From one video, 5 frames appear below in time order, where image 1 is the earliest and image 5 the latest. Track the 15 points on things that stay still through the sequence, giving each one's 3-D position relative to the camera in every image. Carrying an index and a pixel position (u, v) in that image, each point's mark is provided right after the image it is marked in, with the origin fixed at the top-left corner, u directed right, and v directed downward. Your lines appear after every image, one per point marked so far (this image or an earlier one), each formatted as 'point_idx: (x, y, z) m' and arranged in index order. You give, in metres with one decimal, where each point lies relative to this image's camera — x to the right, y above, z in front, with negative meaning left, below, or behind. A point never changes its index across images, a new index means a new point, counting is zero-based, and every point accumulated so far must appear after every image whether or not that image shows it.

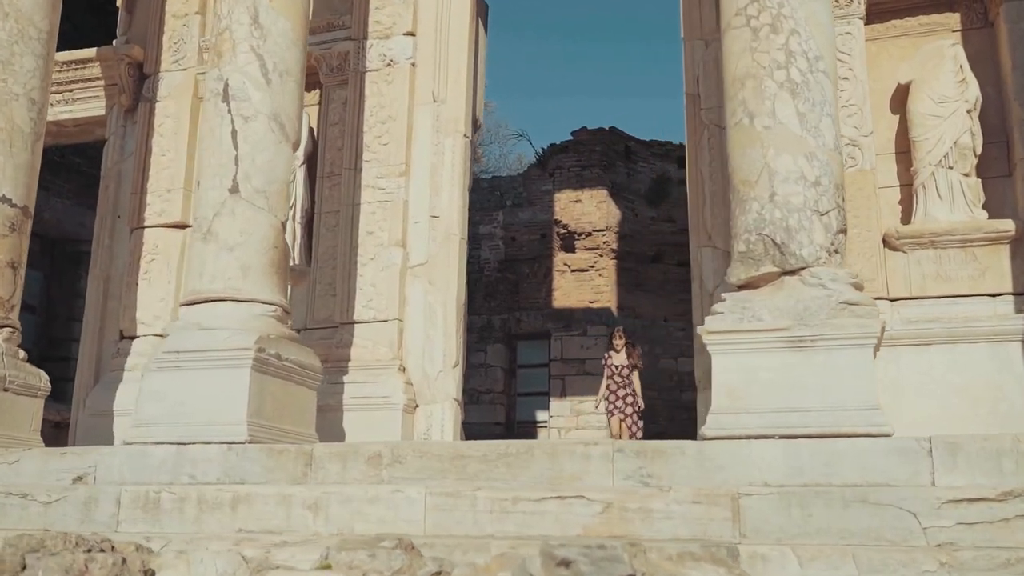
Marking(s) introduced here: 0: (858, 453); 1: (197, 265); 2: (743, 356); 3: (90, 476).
0: (+1.6, -0.8, +4.7) m
1: (-2.0, +0.1, +6.3) m
2: (+1.2, -0.3, +5.1) m
3: (-2.5, -1.1, +5.9) m
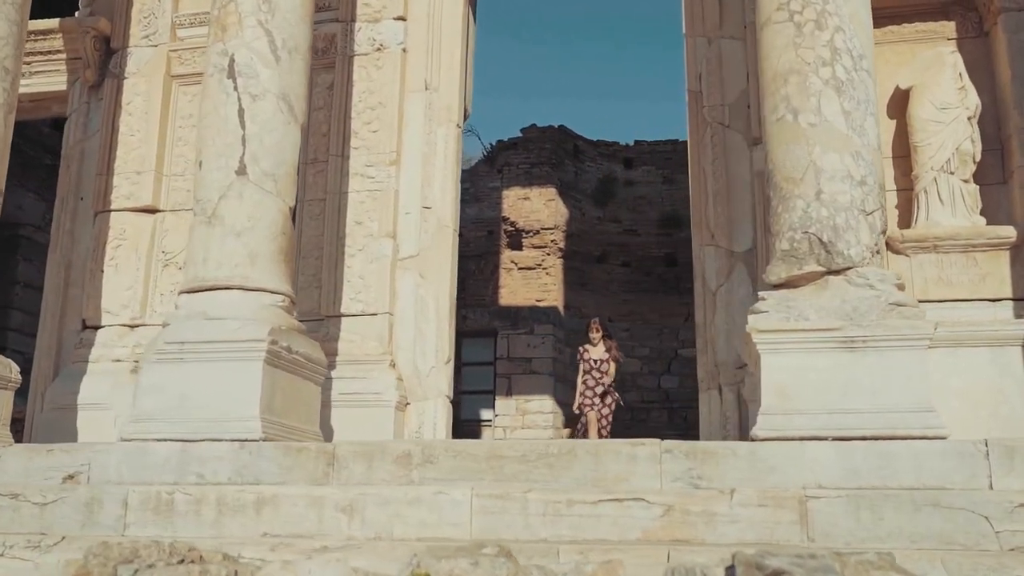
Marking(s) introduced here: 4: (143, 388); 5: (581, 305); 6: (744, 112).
0: (+1.8, -0.8, +4.6) m
1: (-1.8, +0.2, +5.9) m
2: (+1.4, -0.3, +5.0) m
3: (-2.3, -1.0, +5.5) m
4: (-2.1, -0.6, +5.7) m
5: (+1.2, -0.3, +17.7) m
6: (+1.7, +1.3, +7.6) m
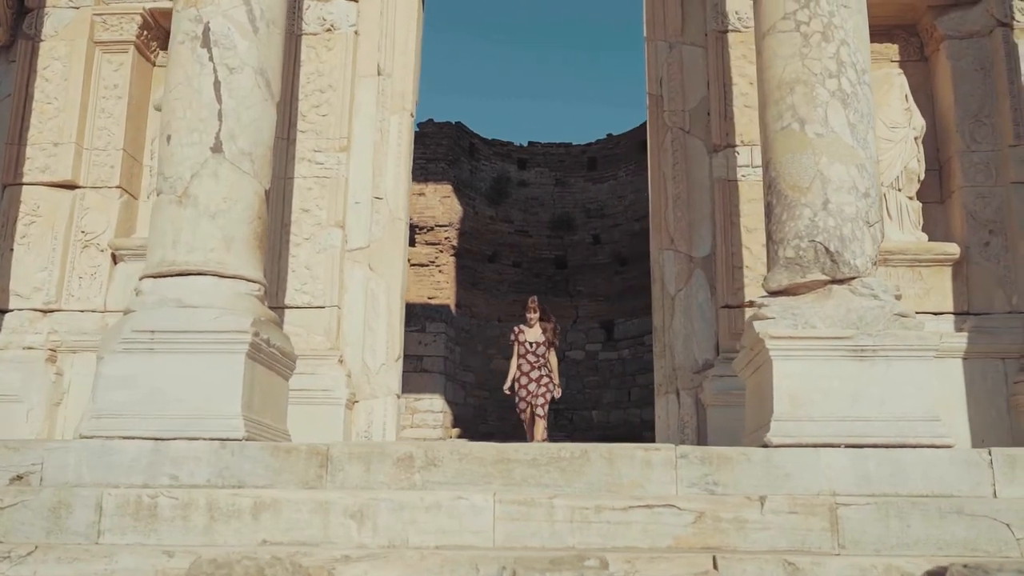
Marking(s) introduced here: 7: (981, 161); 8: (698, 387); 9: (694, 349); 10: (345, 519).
0: (+1.9, -0.8, +4.7) m
1: (-1.8, +0.3, +5.4) m
2: (+1.4, -0.4, +5.0) m
3: (-2.3, -0.9, +4.9) m
4: (-2.1, -0.5, +5.2) m
5: (-0.7, -0.3, +17.6) m
6: (+1.5, +1.3, +7.7) m
7: (+3.5, +0.9, +7.5) m
8: (+1.3, -0.7, +7.1) m
9: (+1.3, -0.4, +7.3) m
10: (-0.7, -1.0, +4.5) m
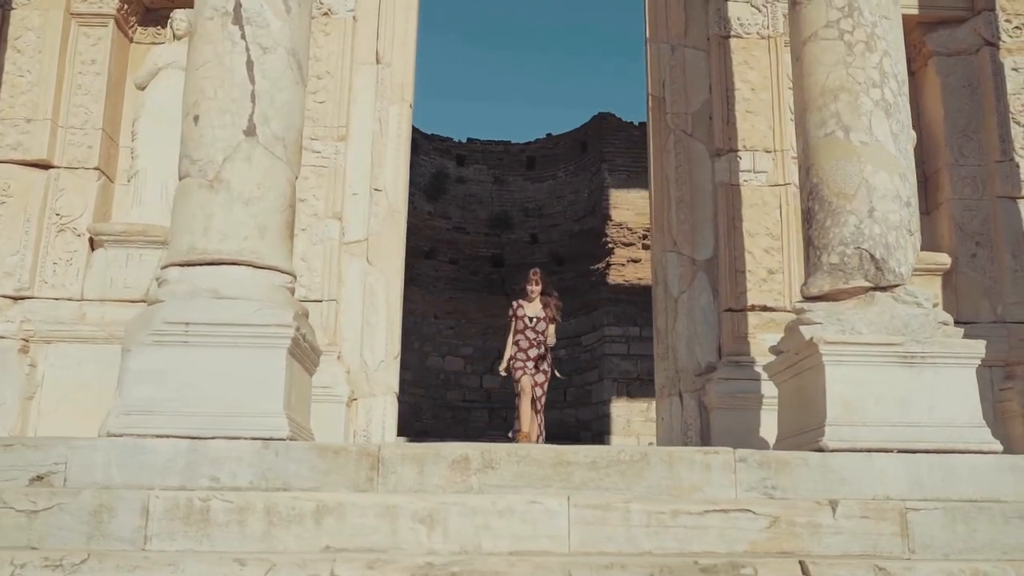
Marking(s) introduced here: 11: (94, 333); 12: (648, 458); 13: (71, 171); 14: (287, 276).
0: (+2.2, -0.9, +4.8) m
1: (-1.6, +0.4, +5.1) m
2: (+1.7, -0.4, +5.1) m
3: (-2.0, -0.8, +4.6) m
4: (-1.8, -0.4, +4.8) m
5: (-1.8, -0.2, +17.3) m
6: (+1.5, +1.3, +7.7) m
7: (+3.5, +0.9, +7.8) m
8: (+1.3, -0.7, +7.2) m
9: (+1.3, -0.5, +7.3) m
10: (-0.4, -1.0, +4.3) m
11: (-2.9, -0.3, +7.0) m
12: (+0.6, -0.8, +4.8) m
13: (-3.2, +0.8, +7.4) m
14: (-1.2, +0.1, +5.2) m
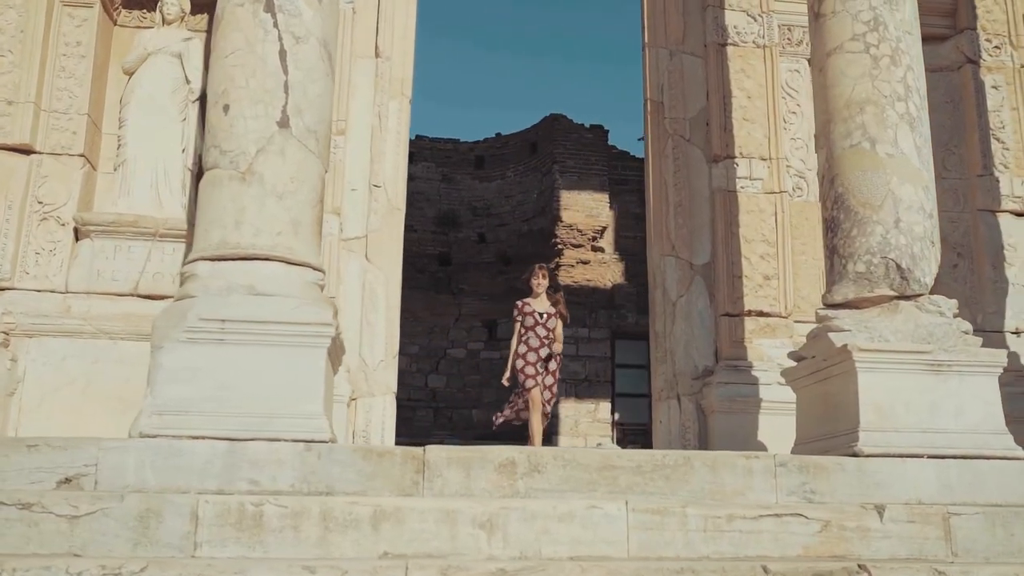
0: (+2.4, -0.9, +5.0) m
1: (-1.4, +0.4, +4.9) m
2: (+1.9, -0.4, +5.2) m
3: (-1.8, -0.8, +4.3) m
4: (-1.6, -0.4, +4.6) m
5: (-2.6, -0.2, +17.1) m
6: (+1.5, +1.2, +7.8) m
7: (+3.5, +0.8, +8.0) m
8: (+1.3, -0.7, +7.2) m
9: (+1.3, -0.5, +7.3) m
10: (-0.2, -1.0, +4.2) m
11: (-2.9, -0.3, +6.7) m
12: (+0.8, -0.8, +4.8) m
13: (-3.2, +0.9, +7.0) m
14: (-1.0, +0.1, +5.1) m
